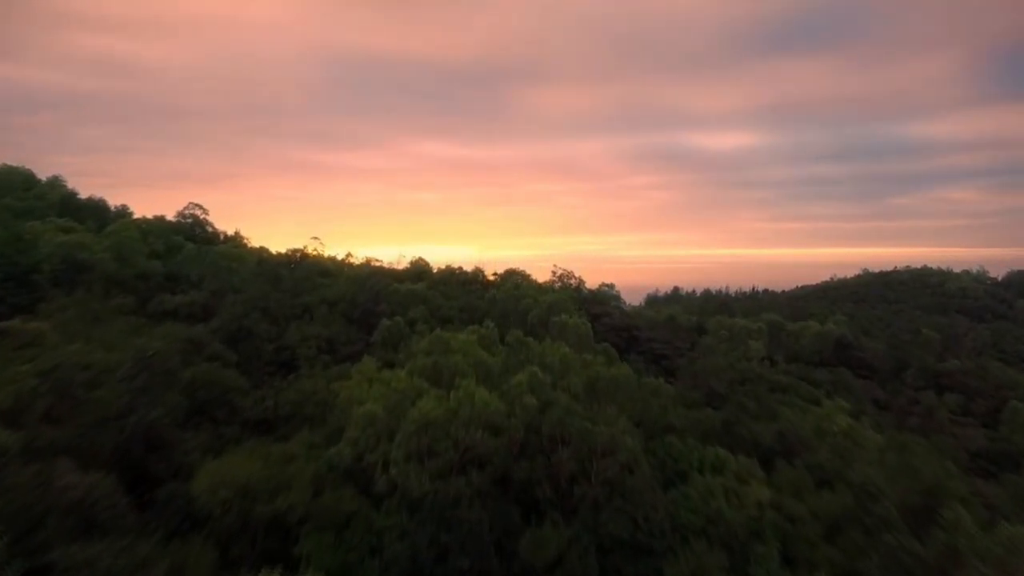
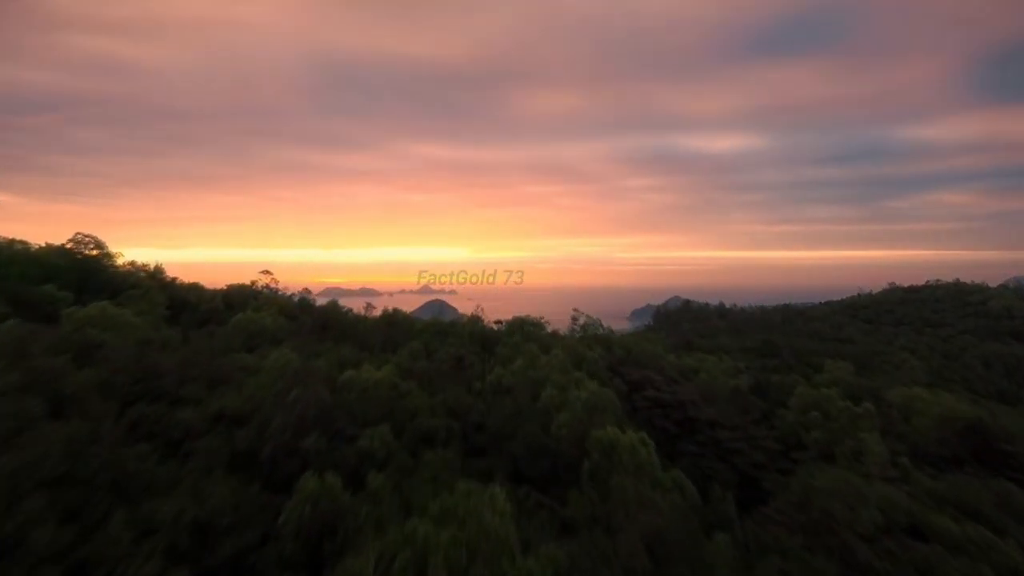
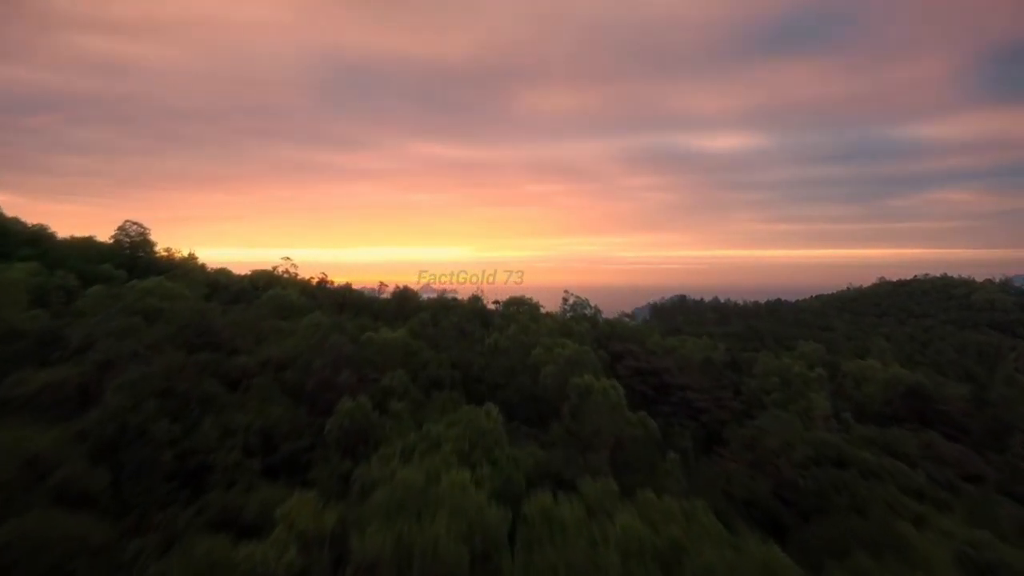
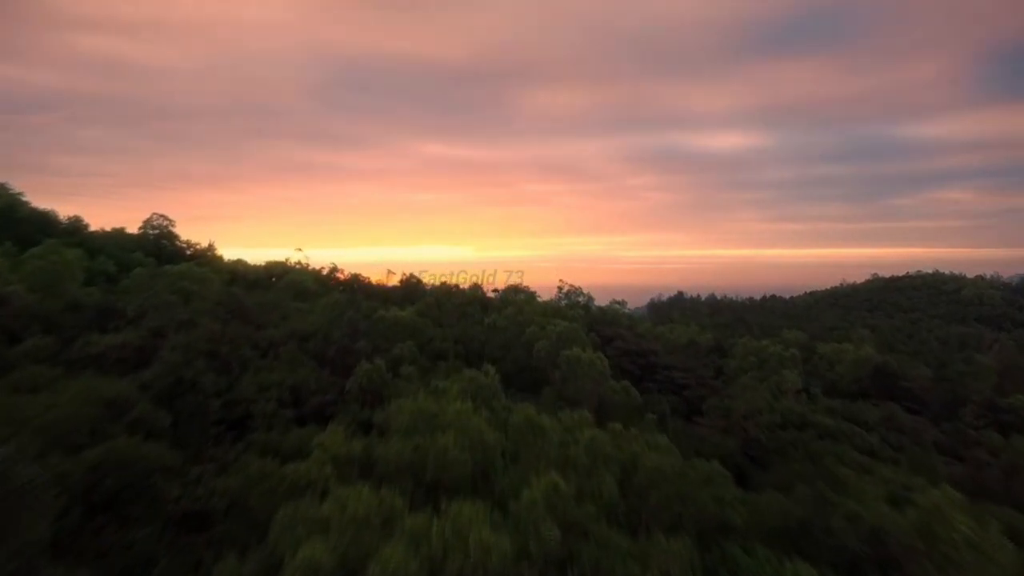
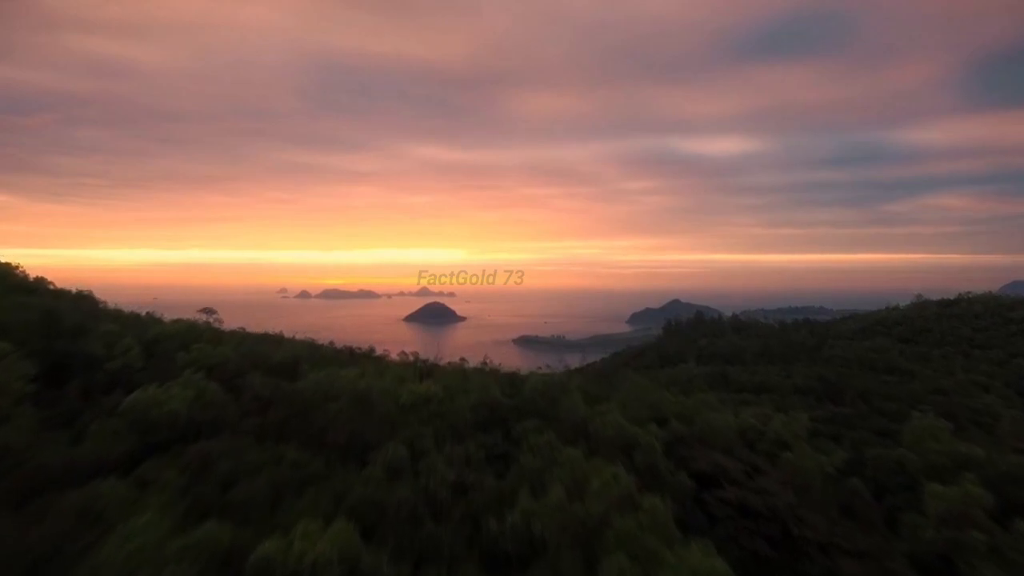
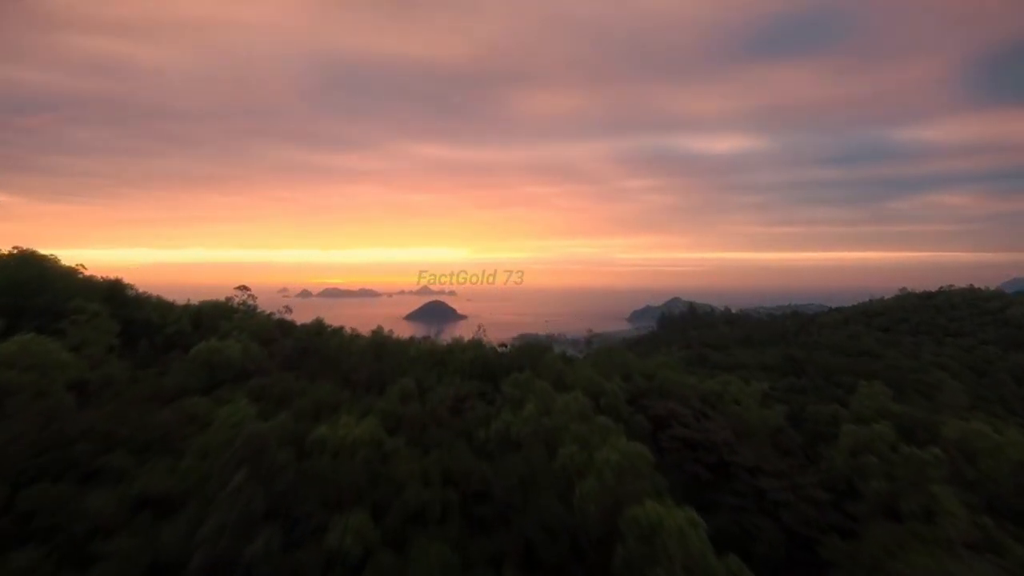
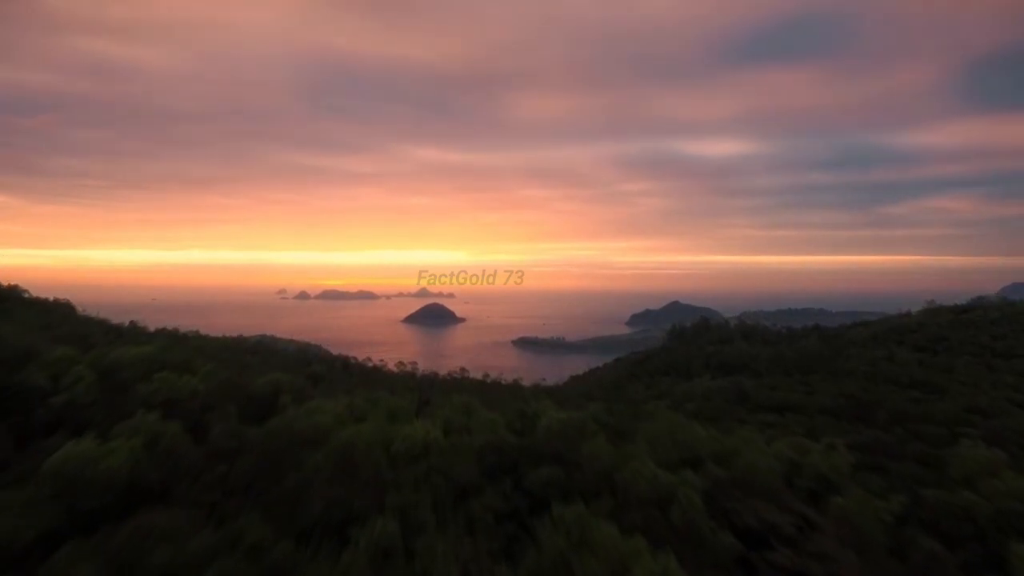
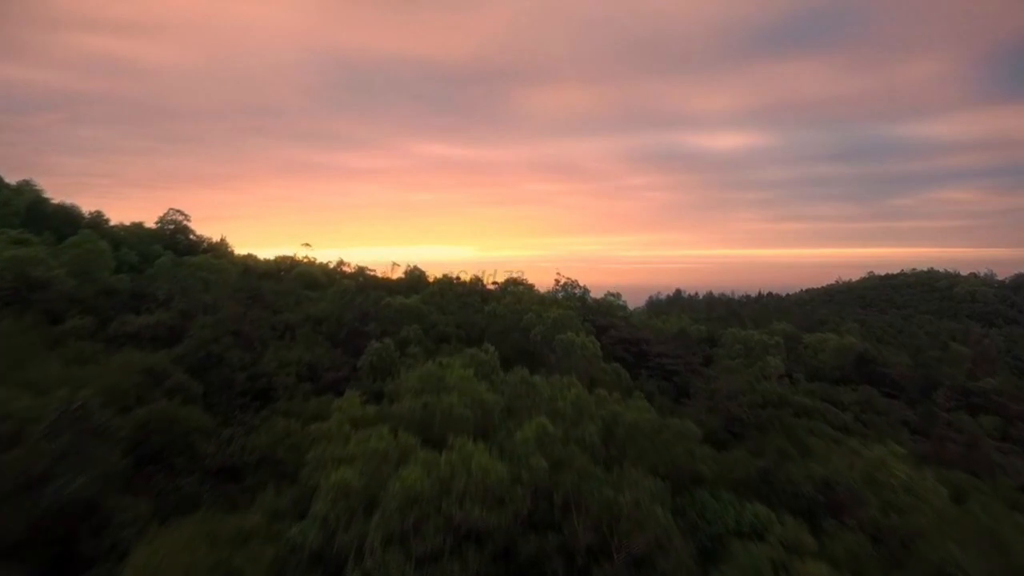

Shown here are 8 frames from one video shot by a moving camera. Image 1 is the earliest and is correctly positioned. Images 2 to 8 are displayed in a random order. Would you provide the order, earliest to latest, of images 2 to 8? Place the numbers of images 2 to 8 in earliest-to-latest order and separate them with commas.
8, 4, 3, 2, 6, 5, 7
